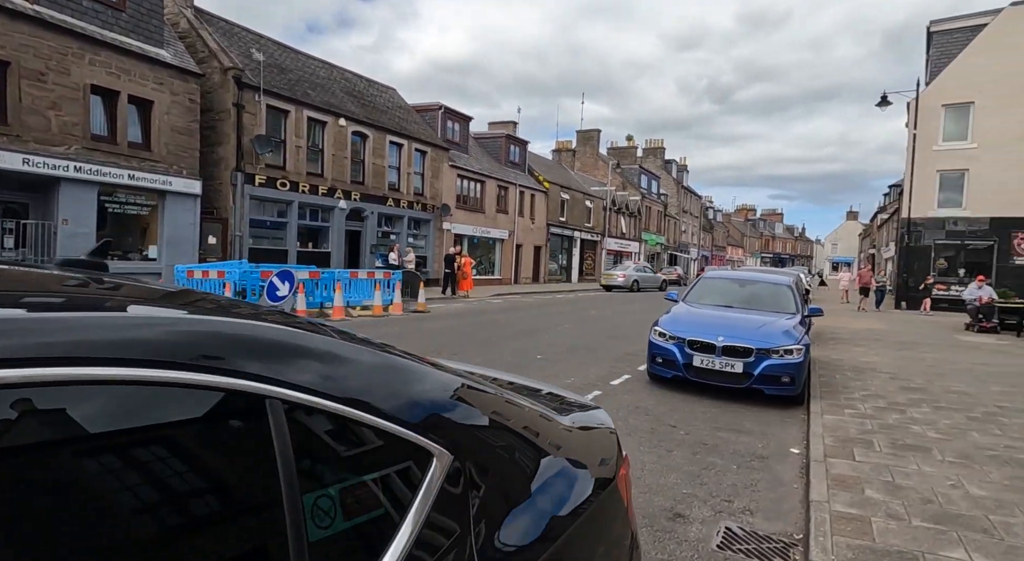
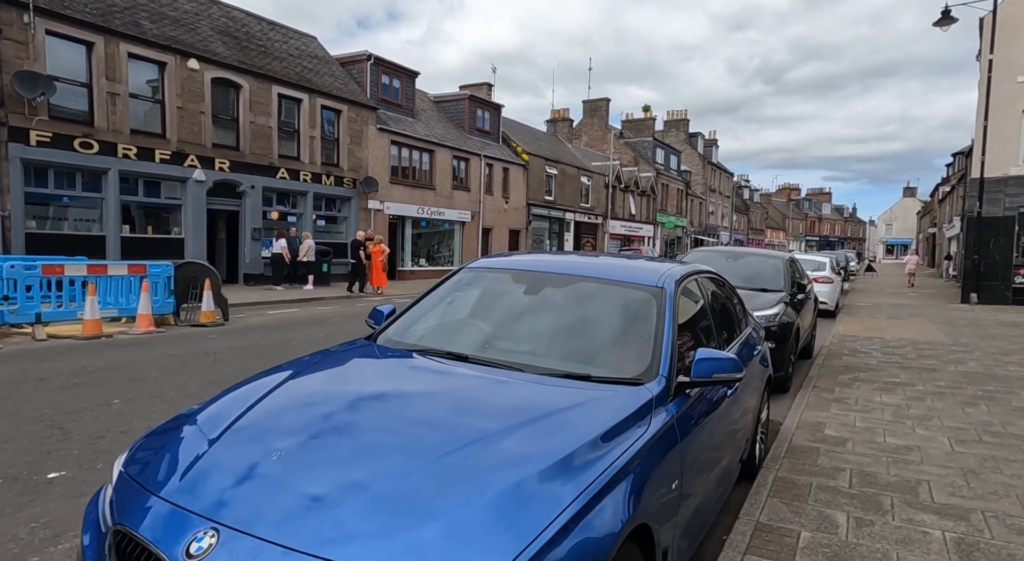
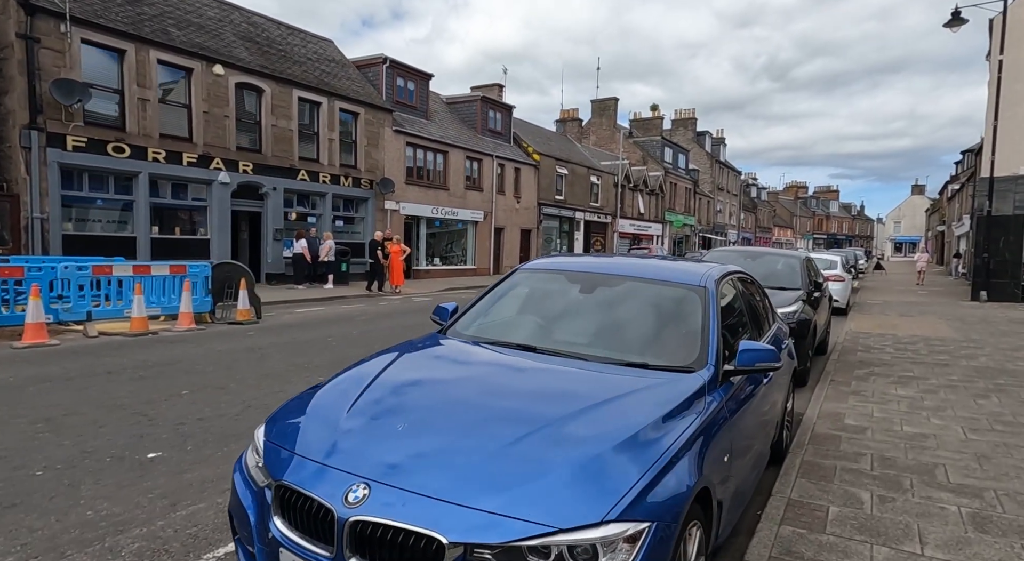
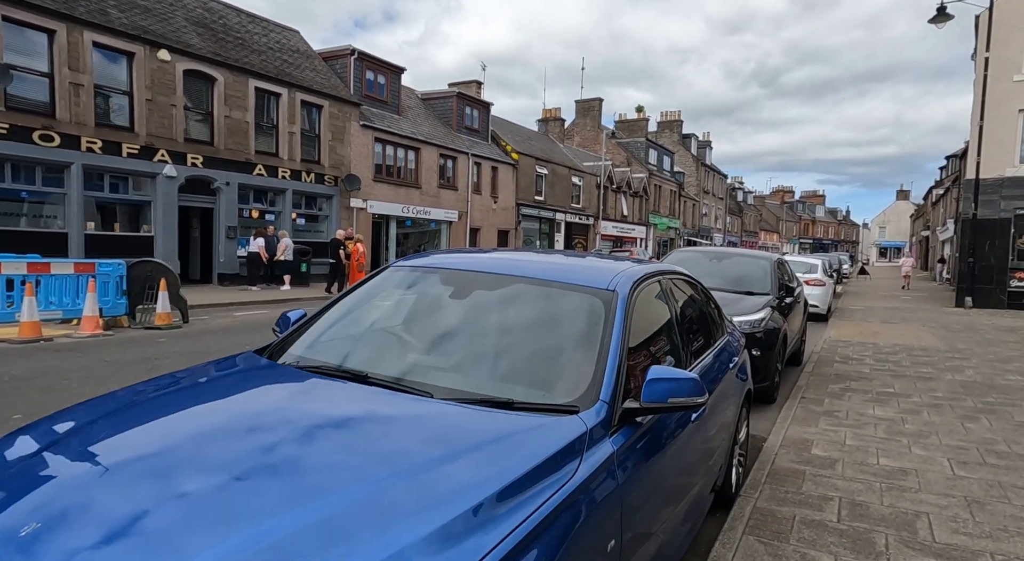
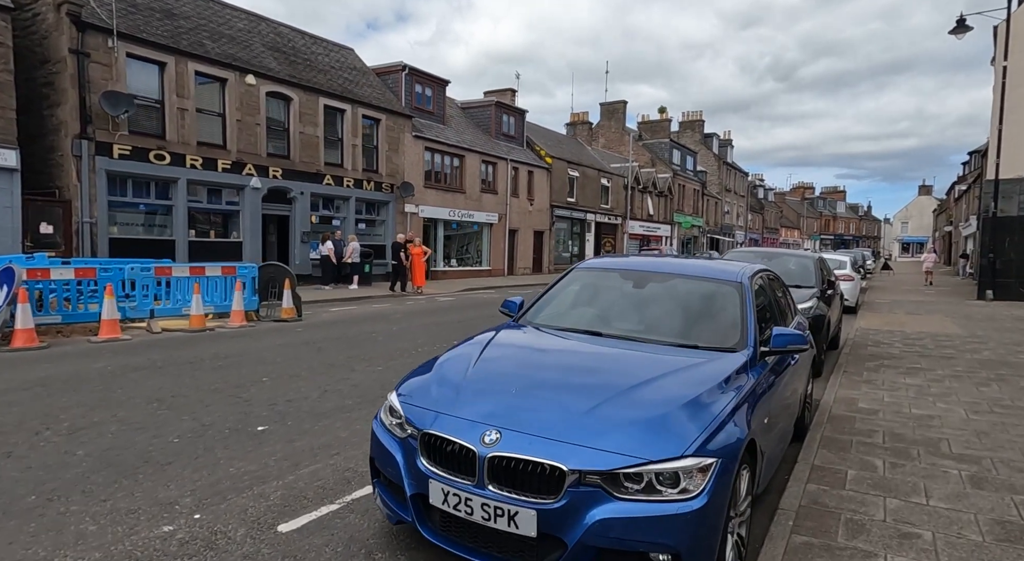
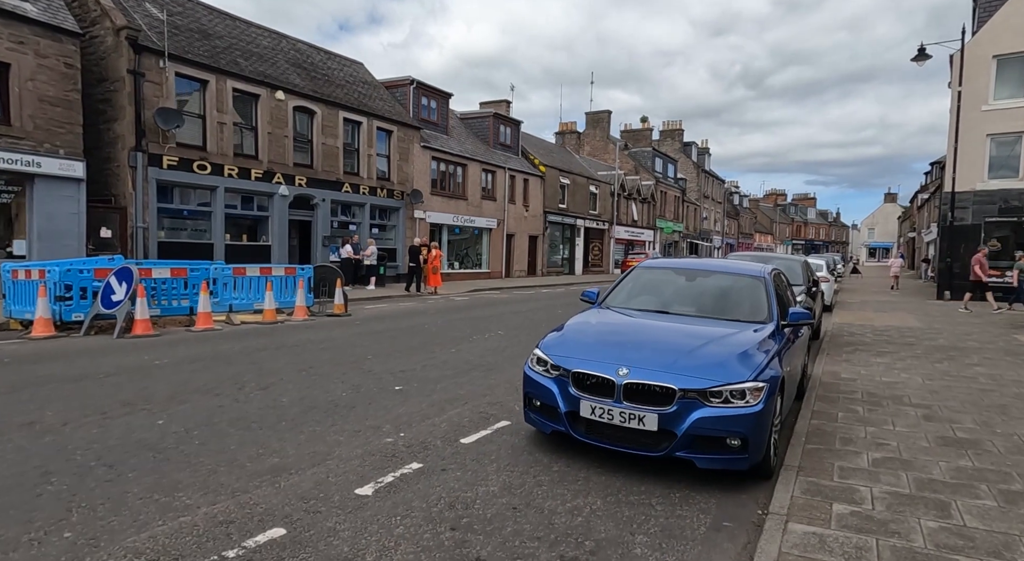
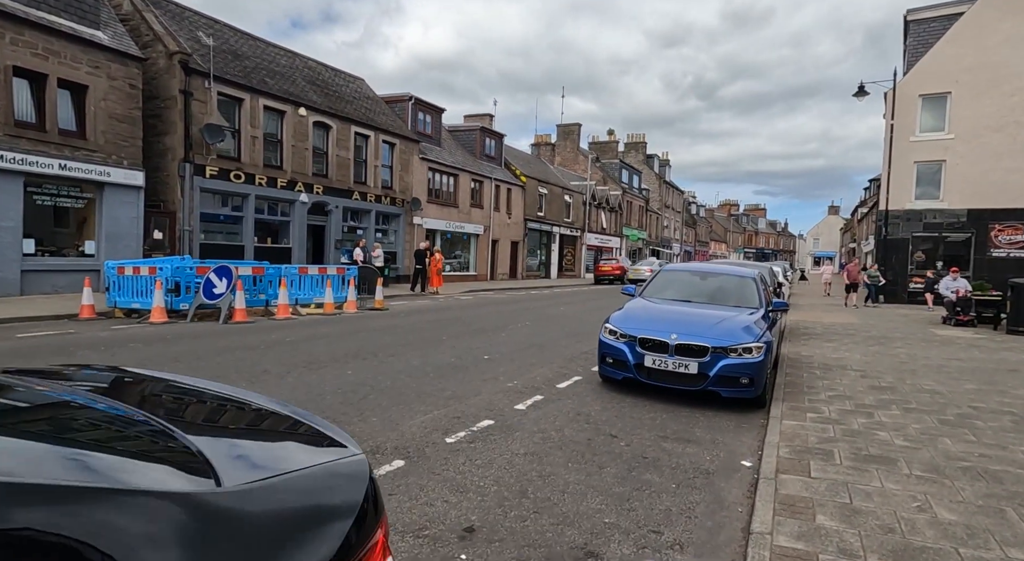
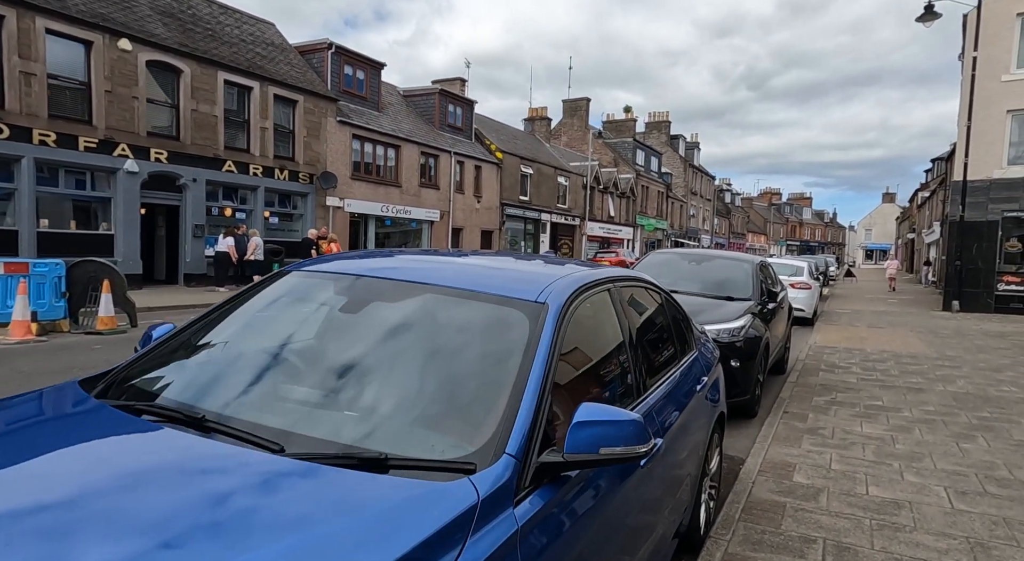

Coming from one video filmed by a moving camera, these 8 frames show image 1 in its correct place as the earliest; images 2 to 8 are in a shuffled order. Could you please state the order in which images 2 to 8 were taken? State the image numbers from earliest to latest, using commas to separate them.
7, 6, 5, 3, 2, 4, 8
